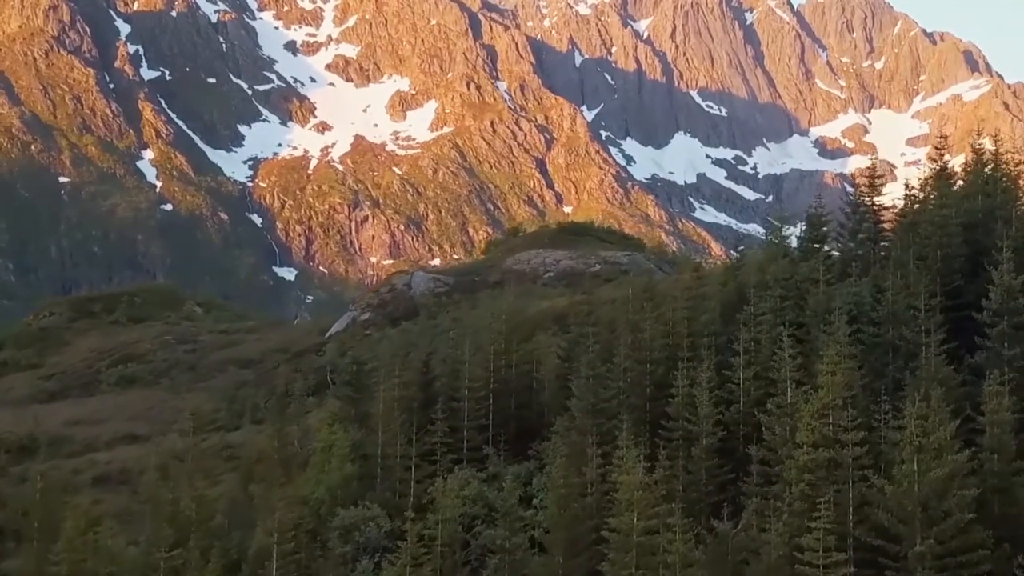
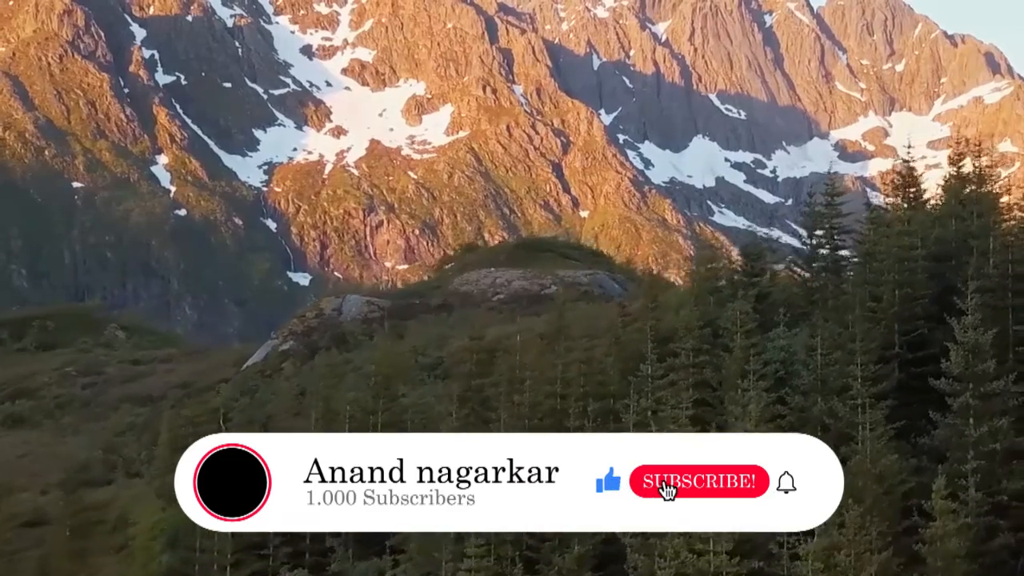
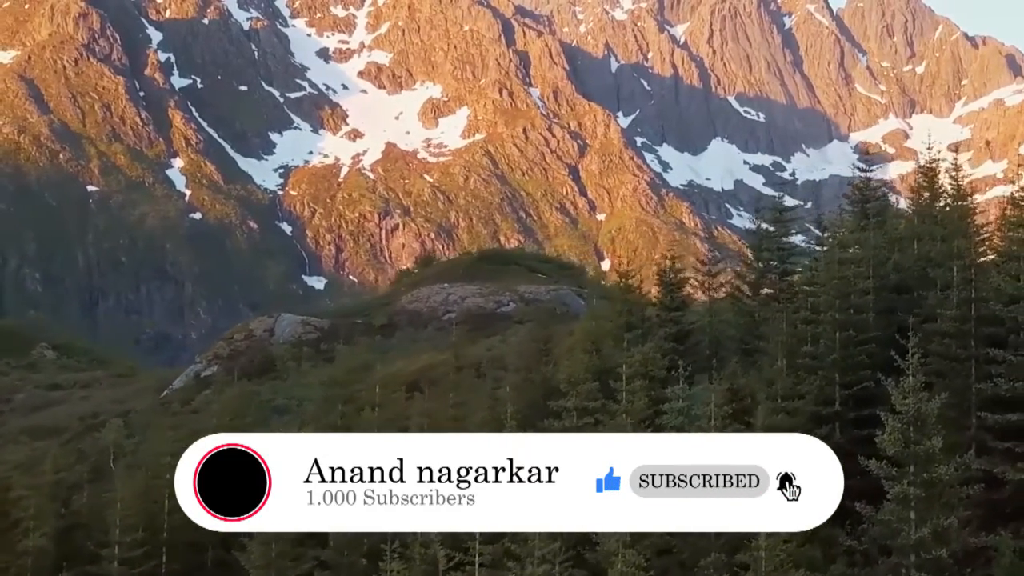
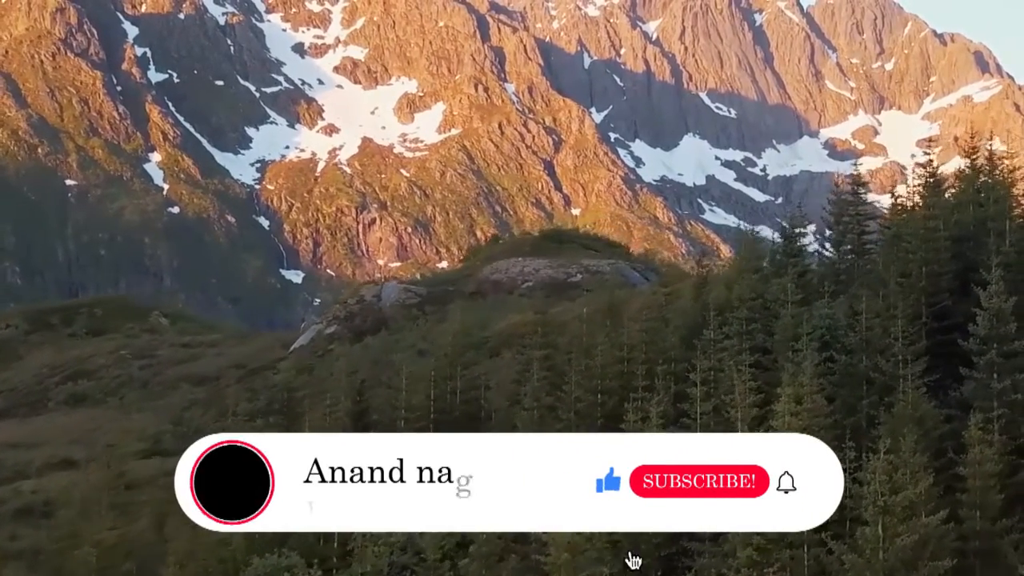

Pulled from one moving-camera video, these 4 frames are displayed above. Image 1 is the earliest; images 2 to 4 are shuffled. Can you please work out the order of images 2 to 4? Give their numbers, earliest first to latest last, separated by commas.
4, 2, 3
